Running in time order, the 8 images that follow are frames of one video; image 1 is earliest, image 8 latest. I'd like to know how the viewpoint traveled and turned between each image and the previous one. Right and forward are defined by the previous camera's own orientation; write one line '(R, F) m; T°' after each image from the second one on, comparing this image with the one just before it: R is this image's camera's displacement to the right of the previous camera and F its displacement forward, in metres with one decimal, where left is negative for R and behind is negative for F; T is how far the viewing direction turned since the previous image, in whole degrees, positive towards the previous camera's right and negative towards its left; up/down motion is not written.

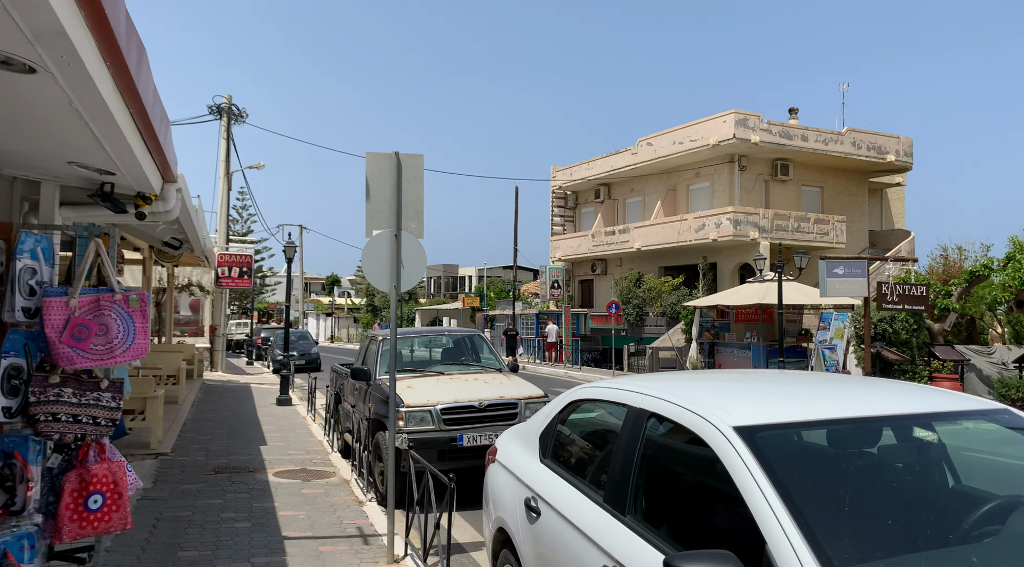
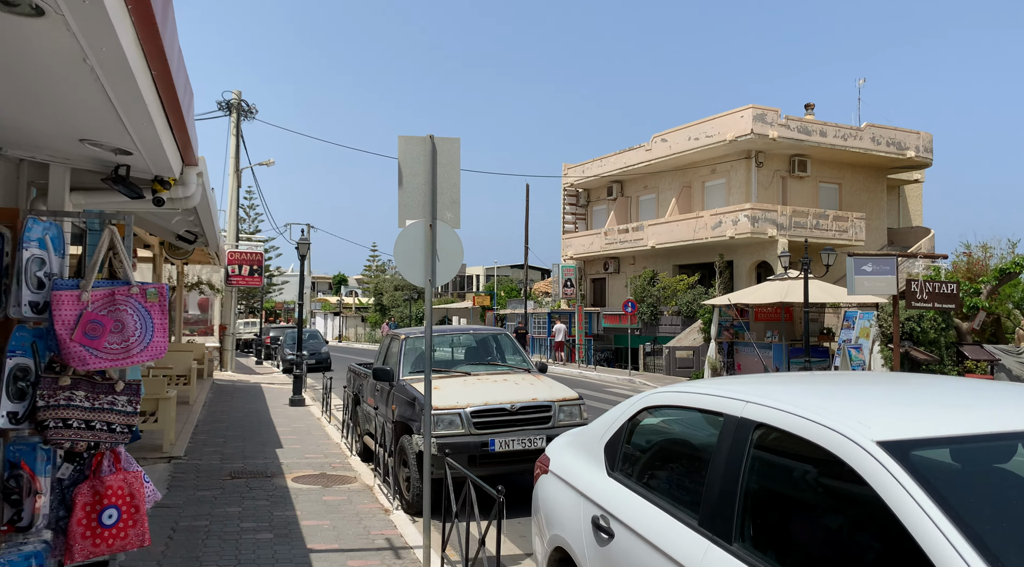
(-0.3, +0.4) m; 0°
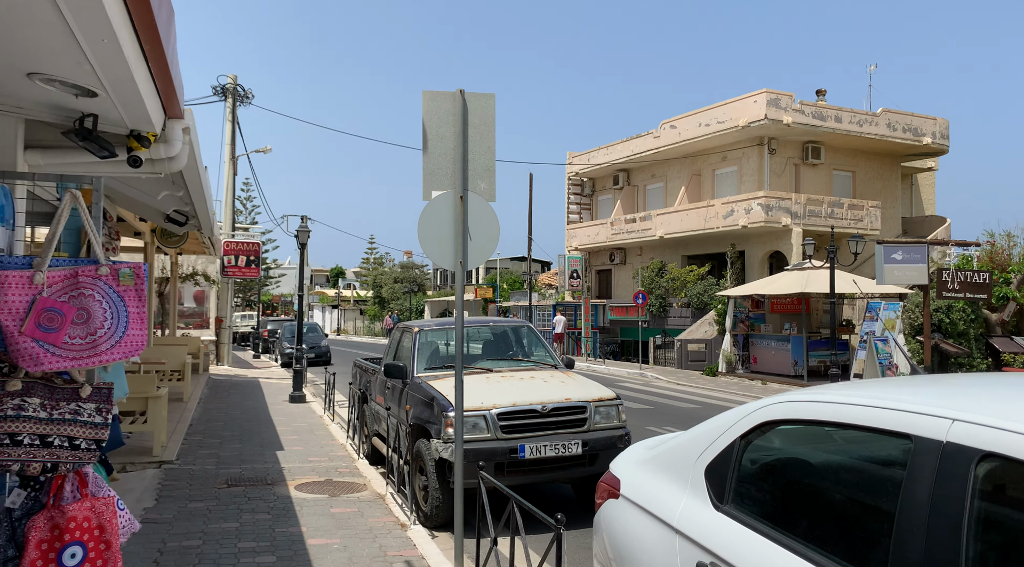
(-0.3, +0.8) m; 0°
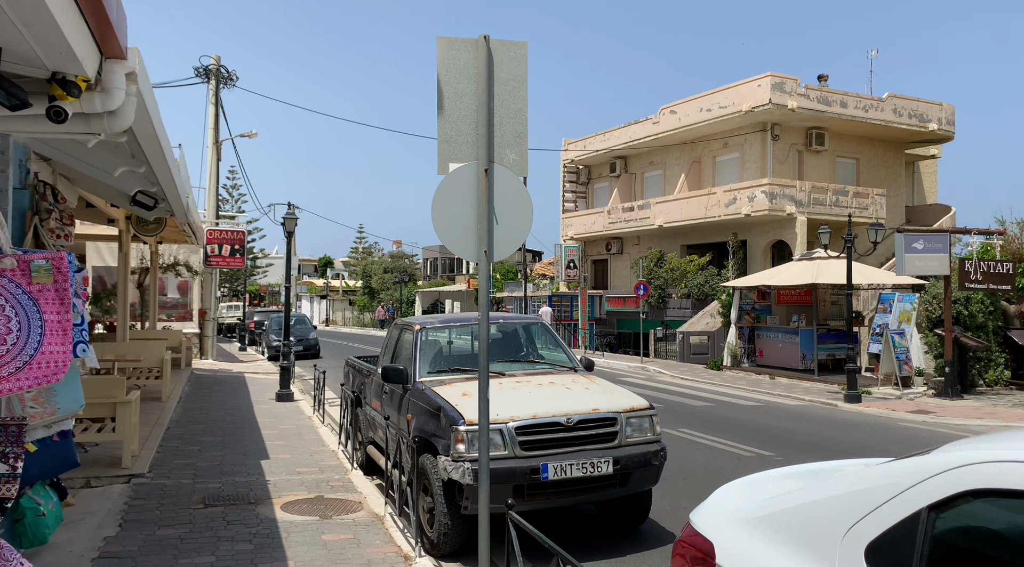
(-0.2, +0.9) m; +1°
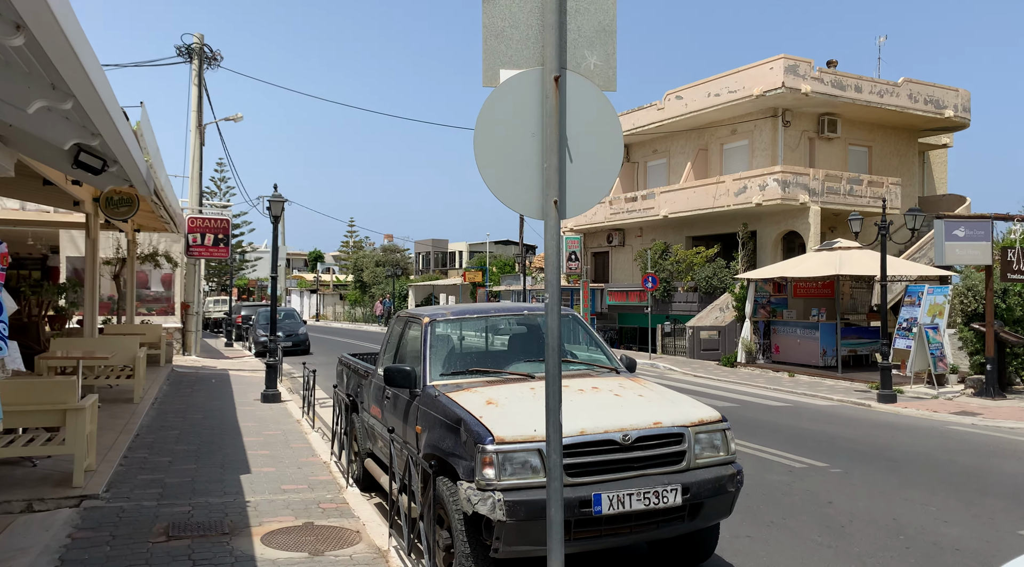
(-0.3, +1.2) m; +1°
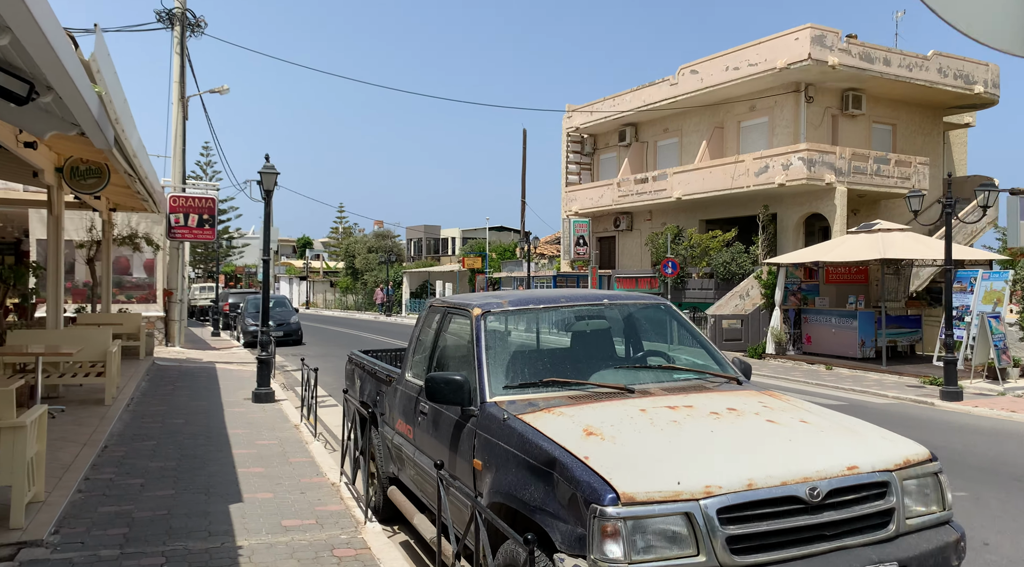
(-0.5, +1.5) m; +1°
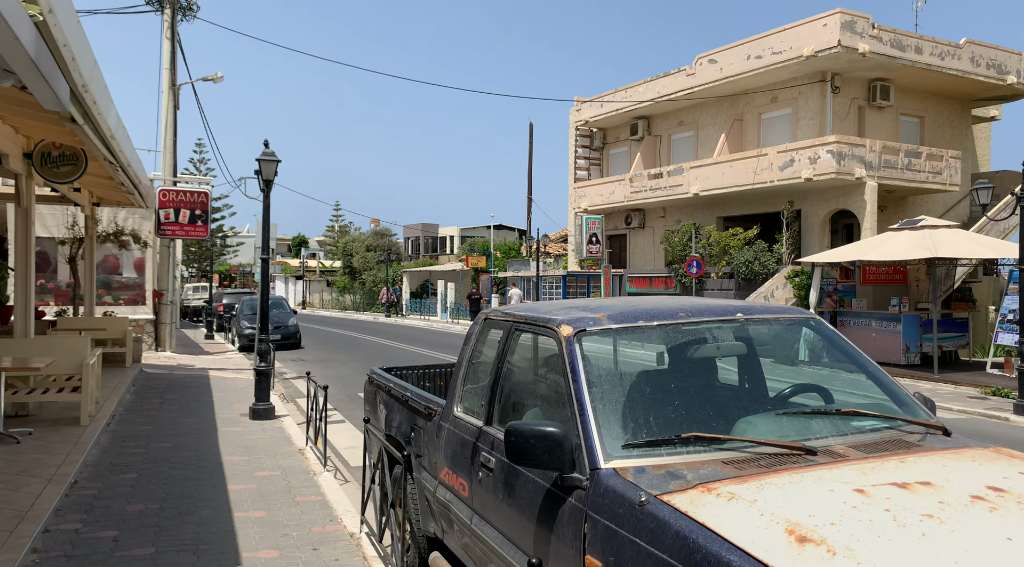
(-0.5, +1.3) m; 0°
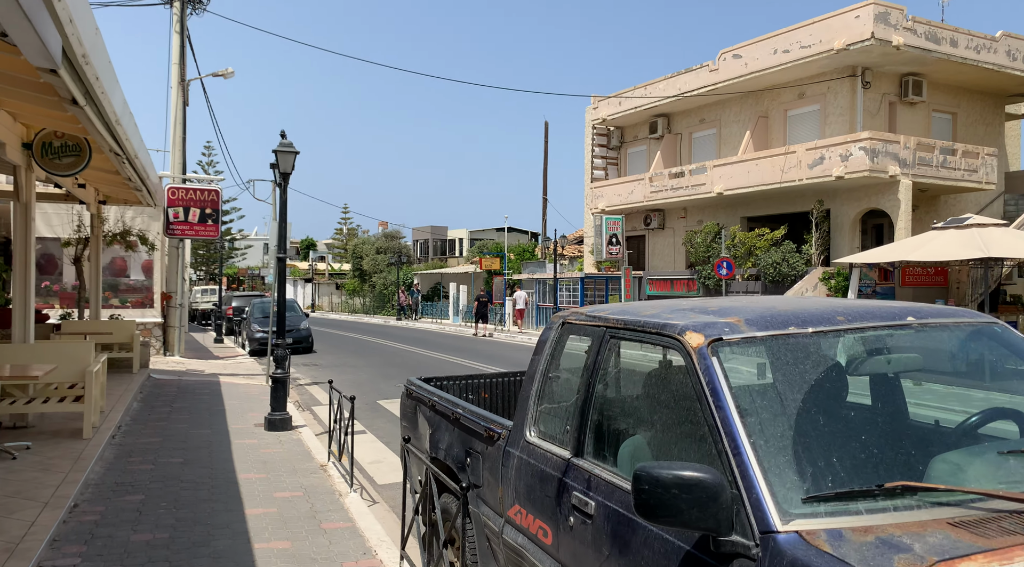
(-0.4, +0.7) m; 0°
